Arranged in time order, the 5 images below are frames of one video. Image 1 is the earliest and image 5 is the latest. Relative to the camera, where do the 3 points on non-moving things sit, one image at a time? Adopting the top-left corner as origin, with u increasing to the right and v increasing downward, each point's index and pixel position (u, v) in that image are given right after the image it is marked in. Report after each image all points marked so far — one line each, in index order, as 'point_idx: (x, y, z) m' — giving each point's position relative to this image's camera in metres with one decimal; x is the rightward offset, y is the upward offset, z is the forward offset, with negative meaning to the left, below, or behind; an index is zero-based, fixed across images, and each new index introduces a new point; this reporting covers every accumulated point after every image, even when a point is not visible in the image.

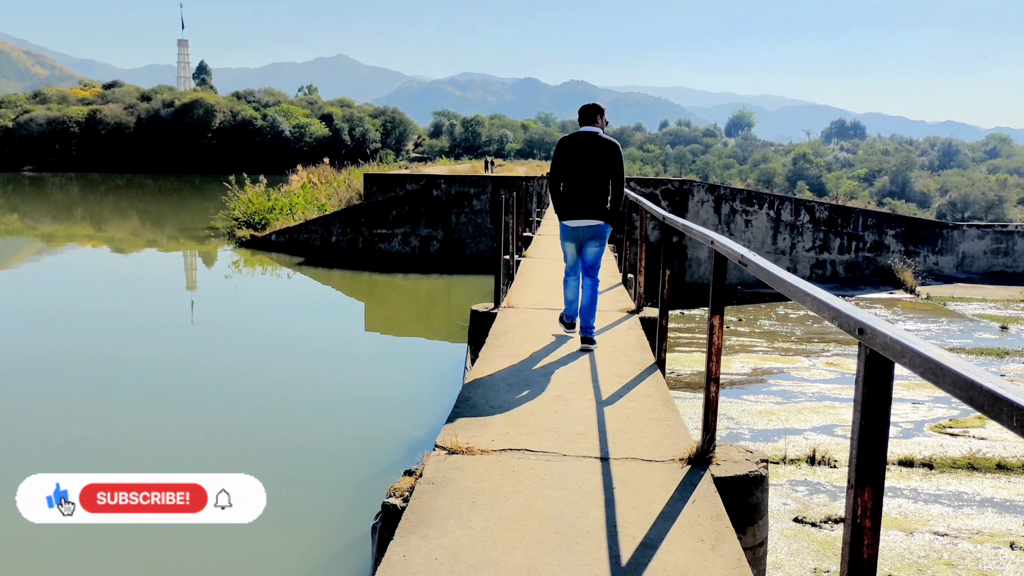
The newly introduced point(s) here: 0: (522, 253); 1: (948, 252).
0: (+0.1, +0.4, +9.5) m
1: (+10.7, +0.9, +19.0) m
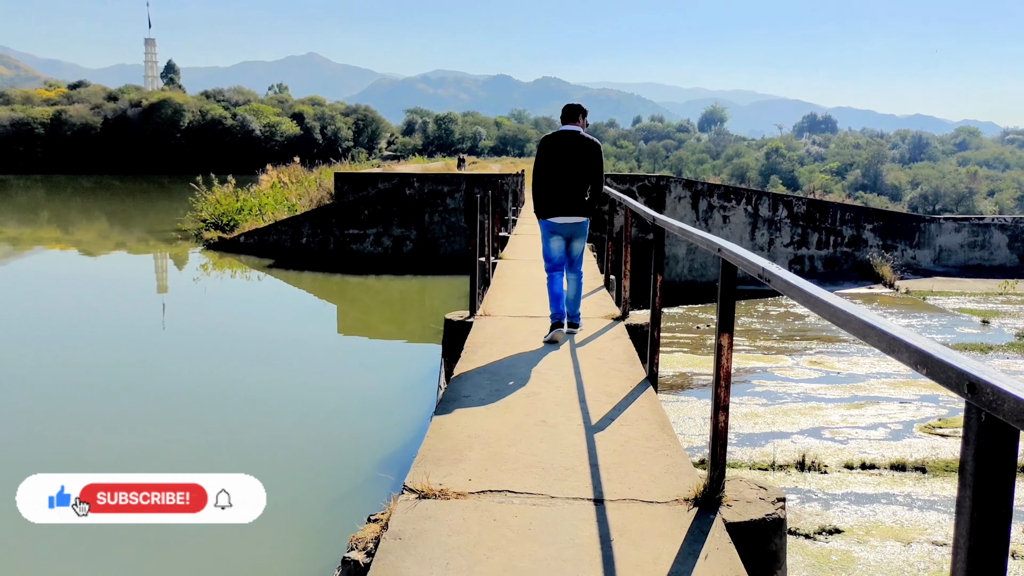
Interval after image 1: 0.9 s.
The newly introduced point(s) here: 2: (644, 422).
0: (-0.2, +0.4, +9.1) m
1: (+10.1, +1.0, +18.9) m
2: (+0.5, -0.5, +2.9) m
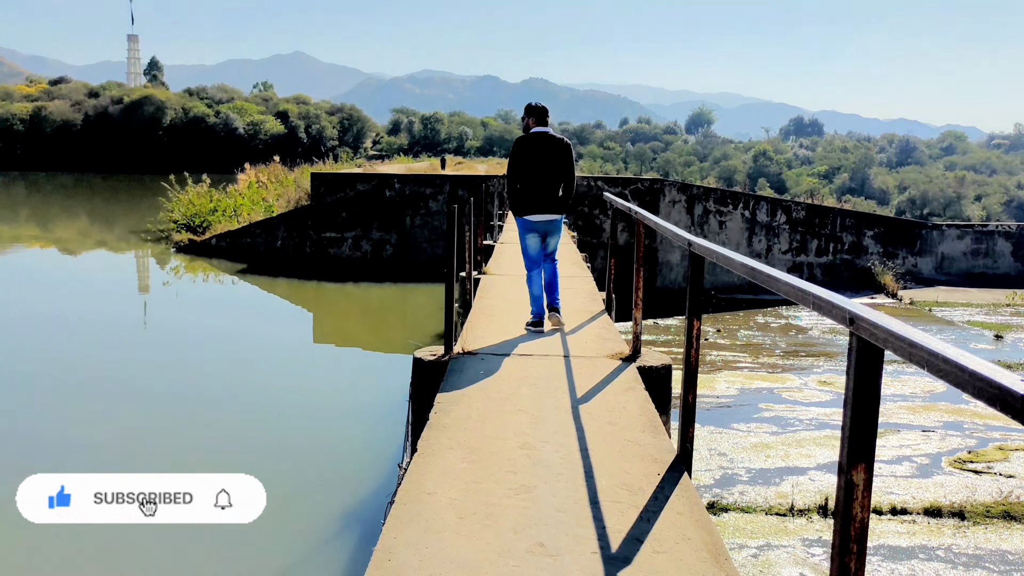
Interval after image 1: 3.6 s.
0: (-0.3, +0.2, +8.2) m
1: (+9.8, +0.8, +18.2) m
2: (+0.5, -0.7, +2.0) m
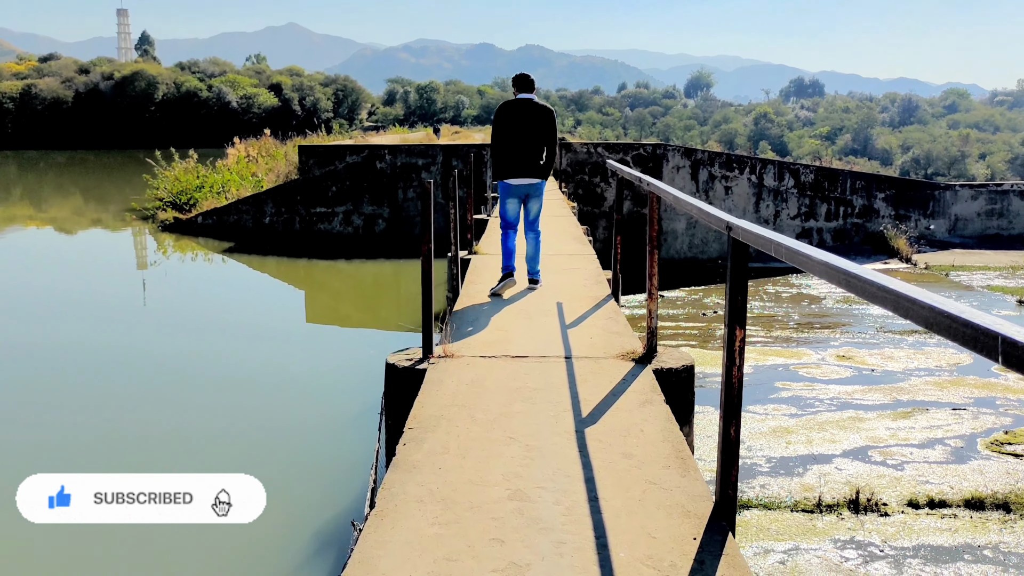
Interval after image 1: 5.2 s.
0: (-0.4, +0.4, +7.6) m
1: (+9.7, +1.7, +17.5) m
2: (+0.4, -0.7, +1.4) m
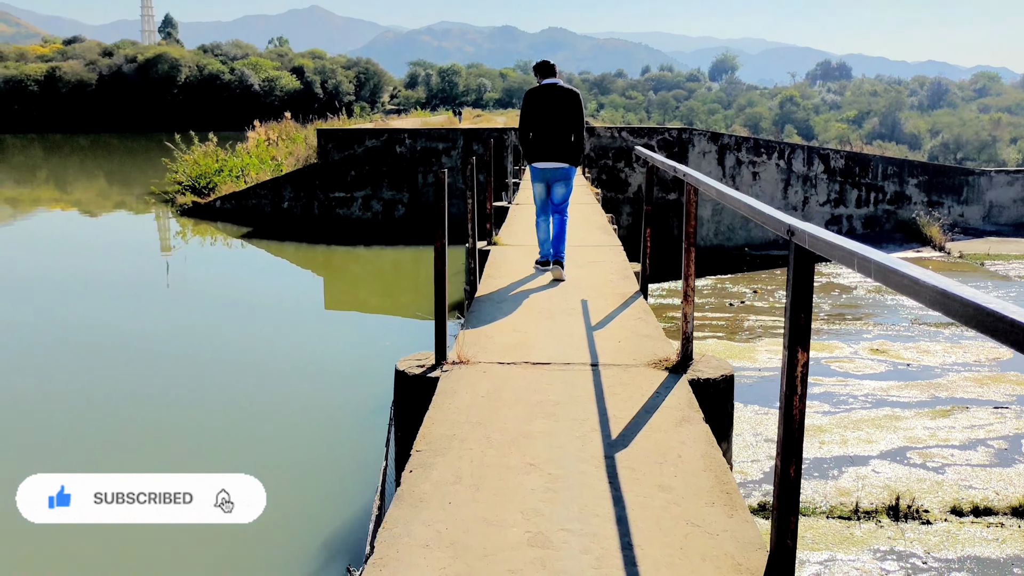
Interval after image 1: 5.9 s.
0: (-0.2, +0.5, +7.3) m
1: (+10.2, +1.9, +16.9) m
2: (+0.5, -0.7, +1.1) m
